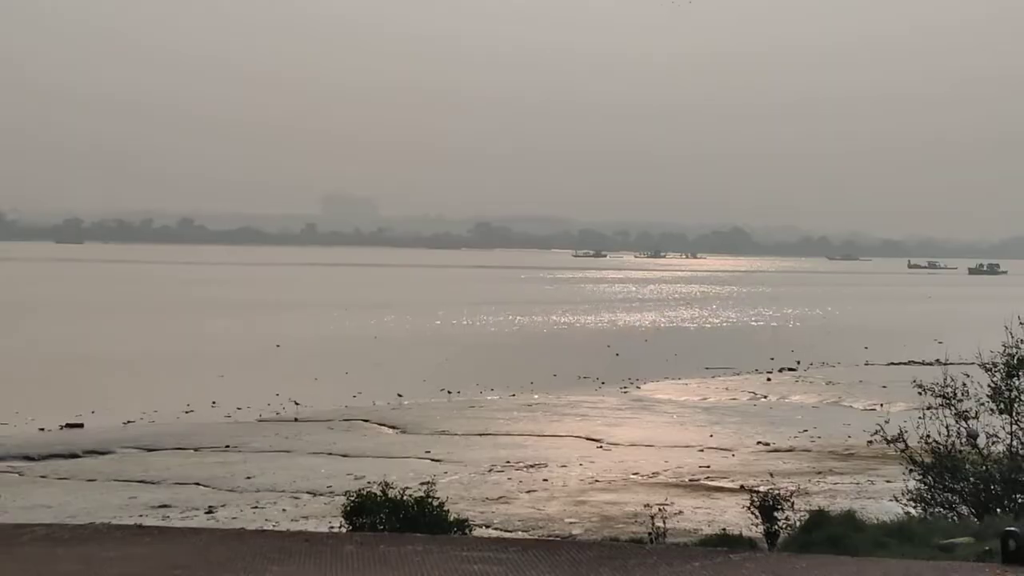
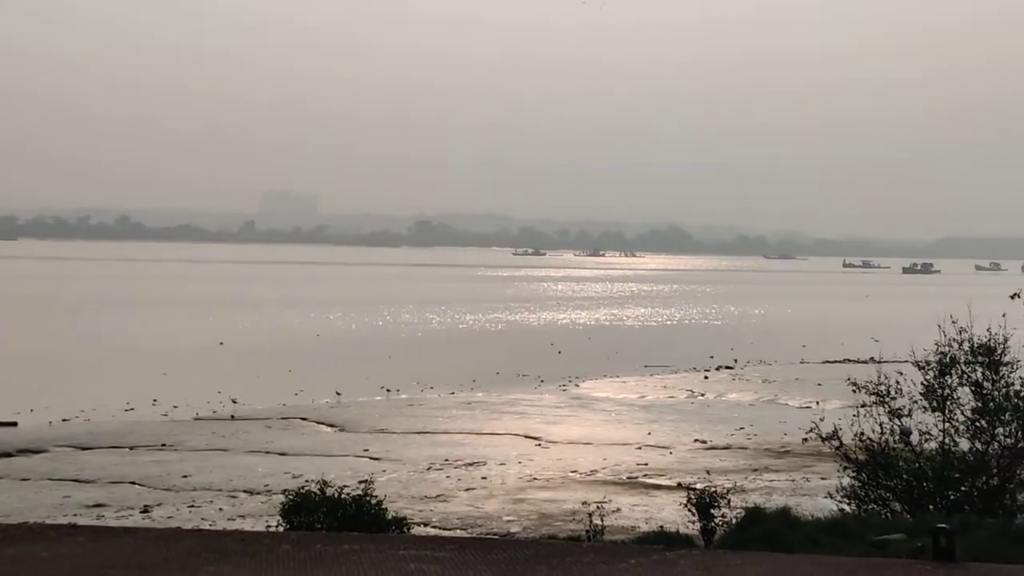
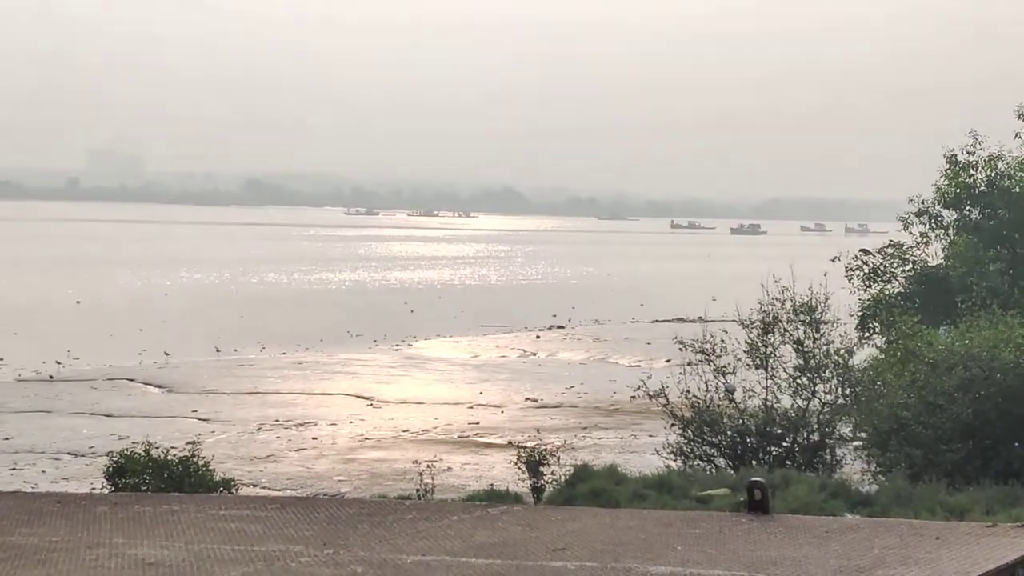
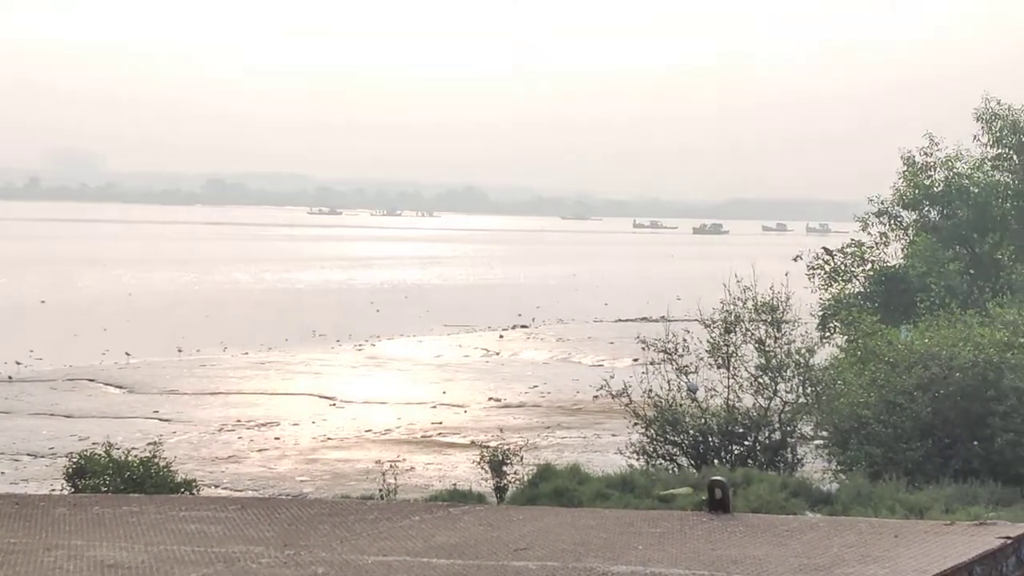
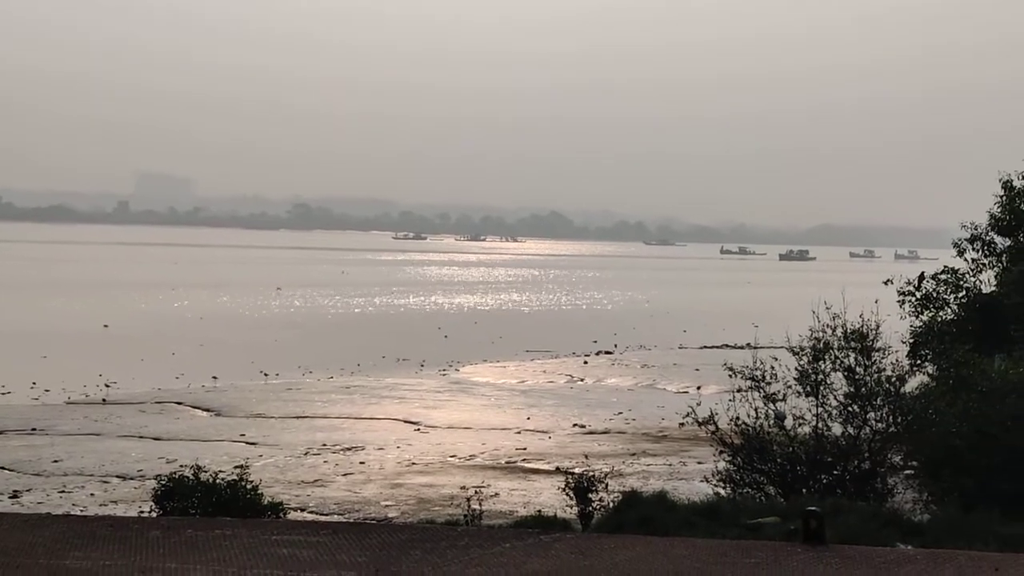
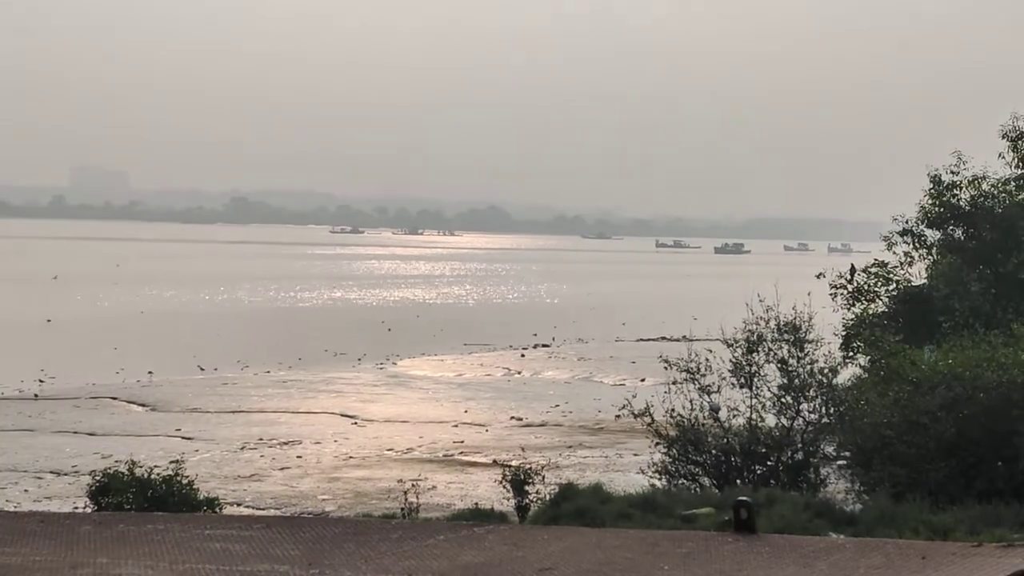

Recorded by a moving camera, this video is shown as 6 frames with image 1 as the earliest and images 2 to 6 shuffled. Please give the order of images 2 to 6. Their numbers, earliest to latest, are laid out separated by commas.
2, 5, 6, 3, 4
